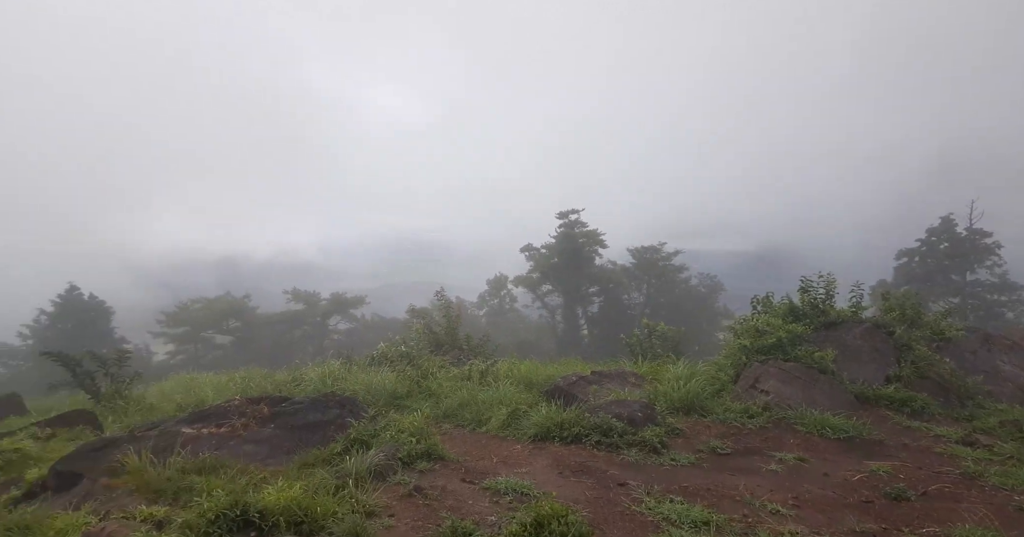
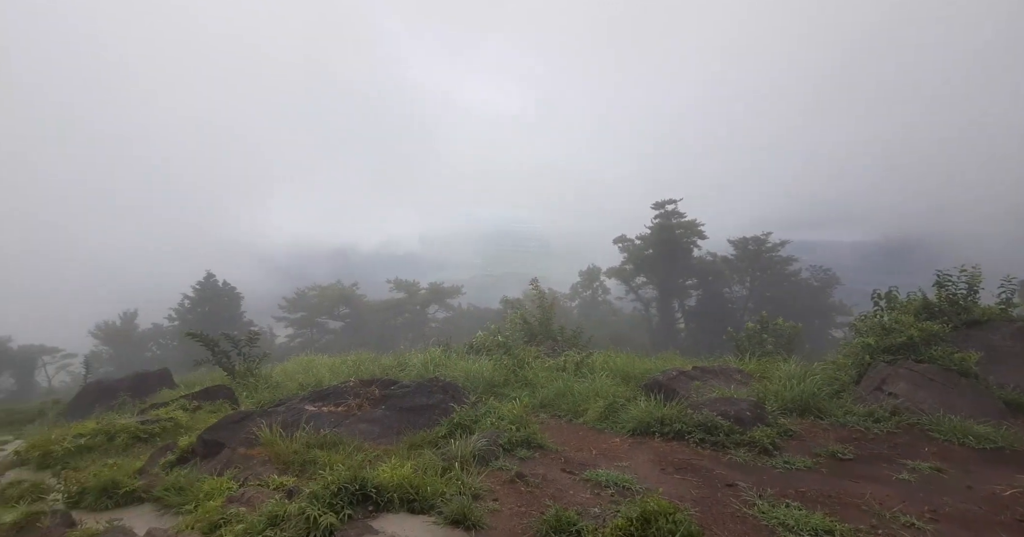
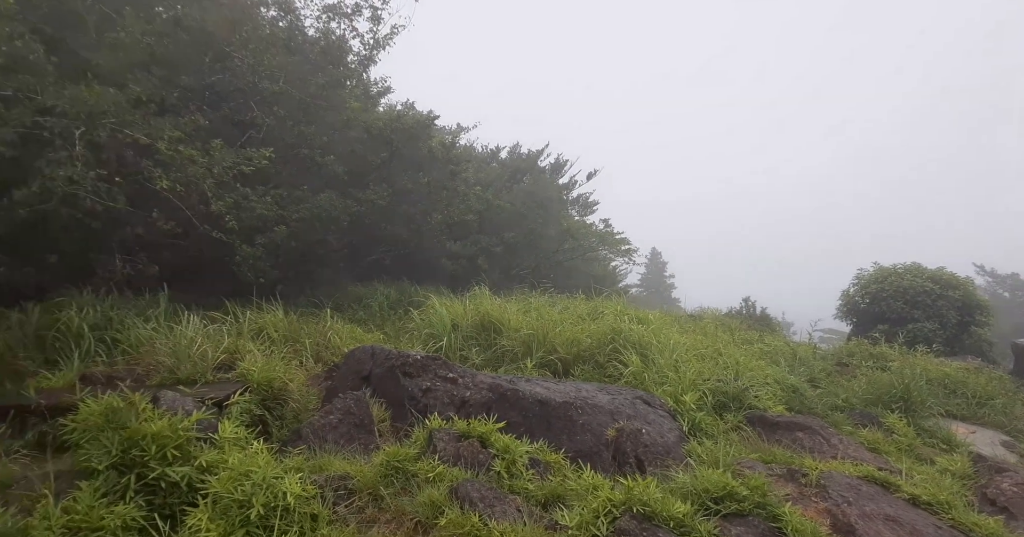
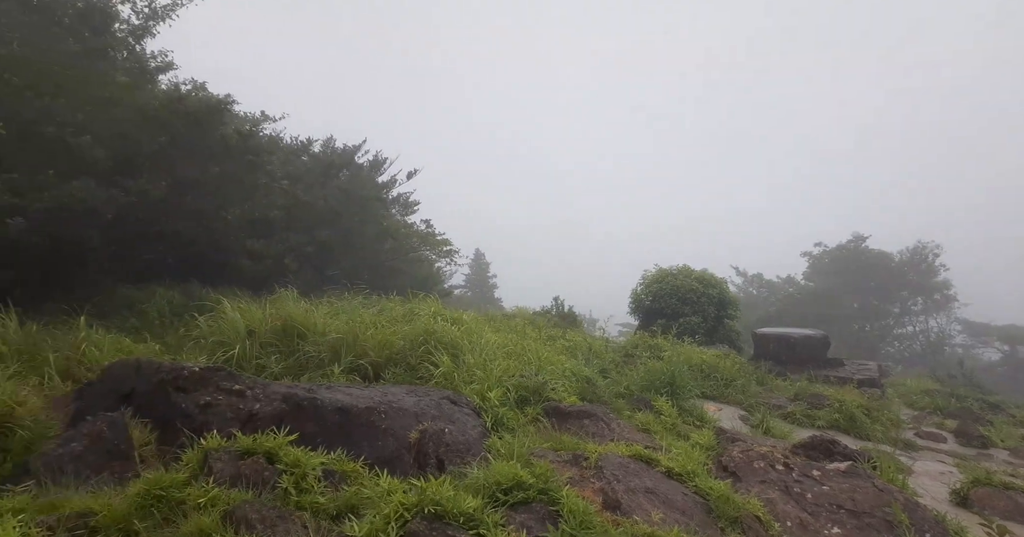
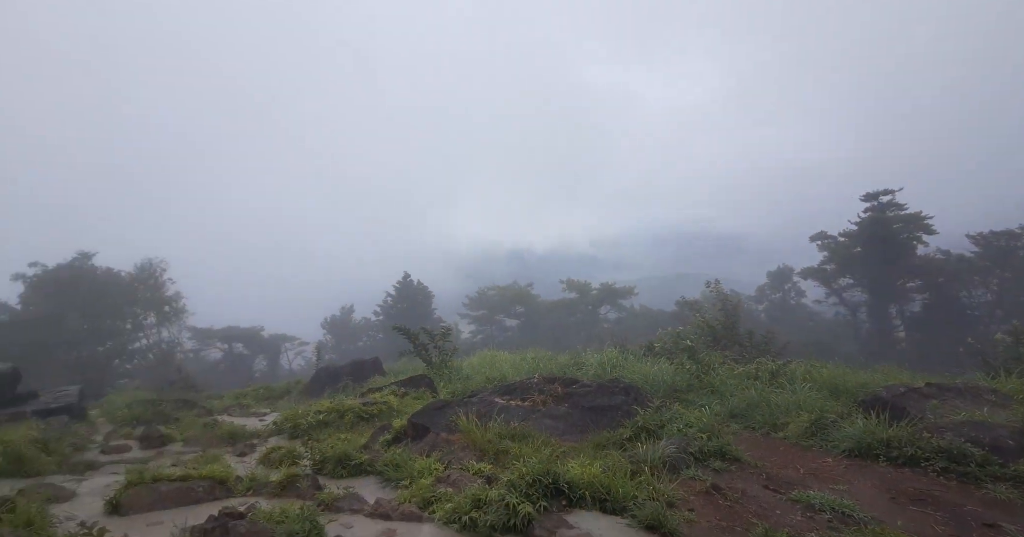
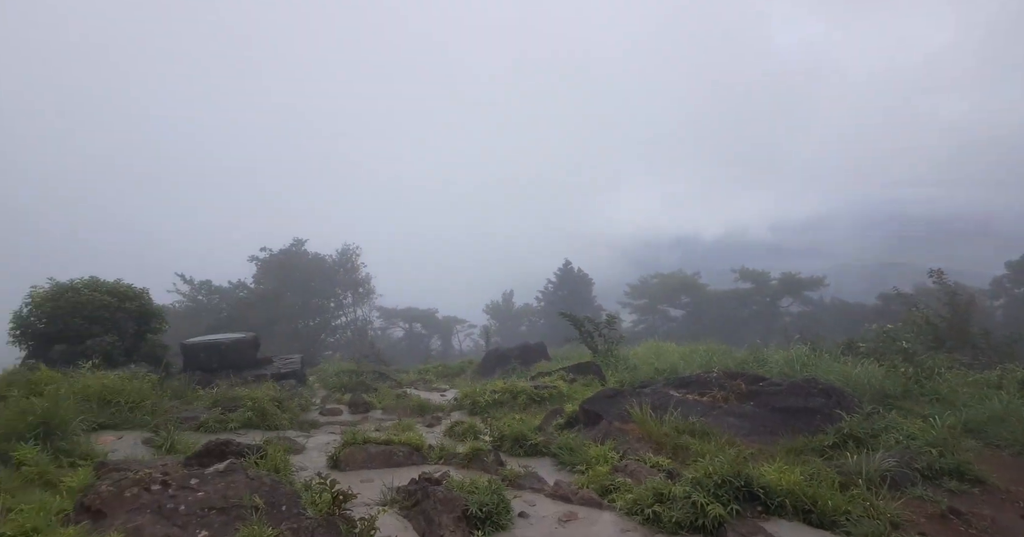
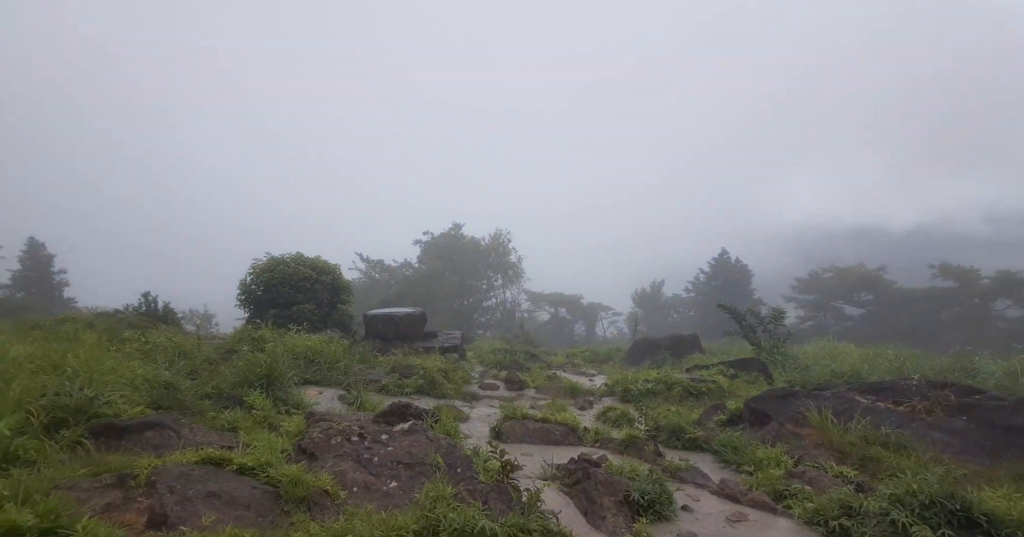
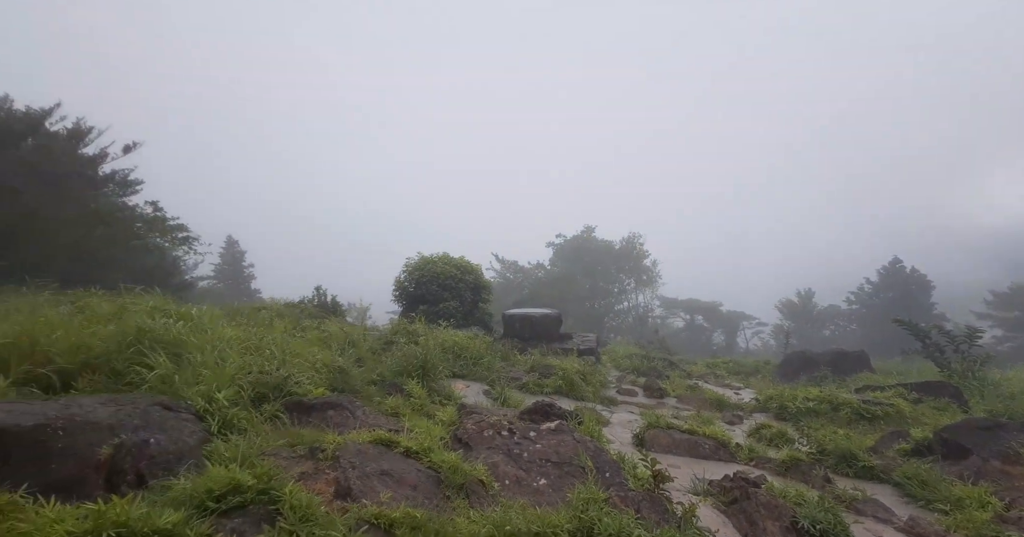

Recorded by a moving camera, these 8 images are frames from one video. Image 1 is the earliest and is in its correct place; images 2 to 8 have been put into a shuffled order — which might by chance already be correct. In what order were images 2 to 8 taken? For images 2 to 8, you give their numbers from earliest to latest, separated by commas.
2, 5, 6, 7, 8, 4, 3
